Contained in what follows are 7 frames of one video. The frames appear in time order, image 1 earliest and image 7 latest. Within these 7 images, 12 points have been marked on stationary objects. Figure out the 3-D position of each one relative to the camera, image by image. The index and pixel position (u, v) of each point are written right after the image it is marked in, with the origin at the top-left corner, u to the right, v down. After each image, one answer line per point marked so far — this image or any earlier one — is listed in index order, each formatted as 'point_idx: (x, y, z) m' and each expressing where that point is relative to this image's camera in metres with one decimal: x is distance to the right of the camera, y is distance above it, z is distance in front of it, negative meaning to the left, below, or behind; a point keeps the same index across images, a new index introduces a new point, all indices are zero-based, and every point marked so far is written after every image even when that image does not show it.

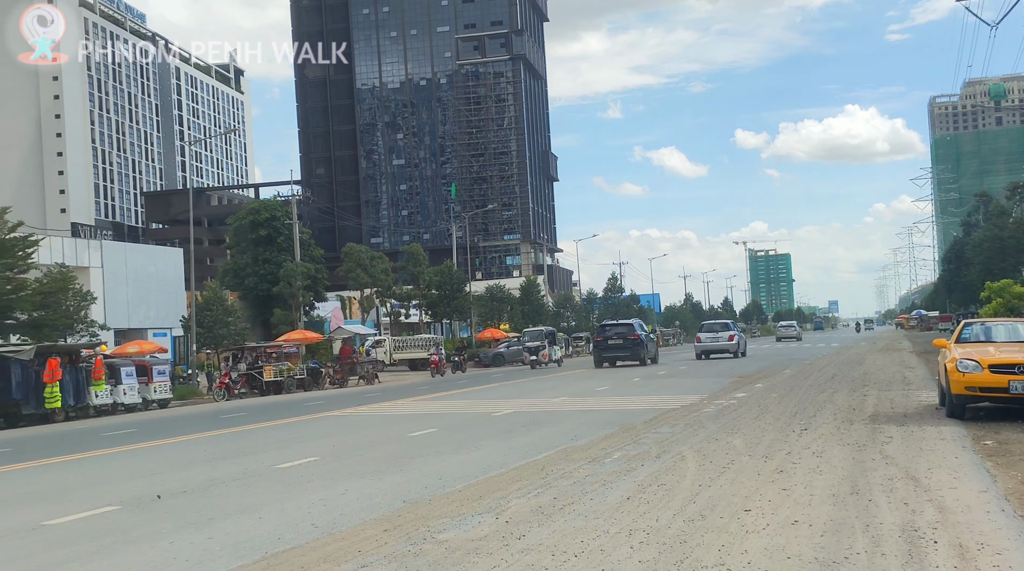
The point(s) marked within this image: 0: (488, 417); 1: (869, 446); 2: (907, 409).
0: (-0.5, -2.4, +20.1) m
1: (+4.1, -1.8, +12.5) m
2: (+6.2, -2.0, +17.1) m
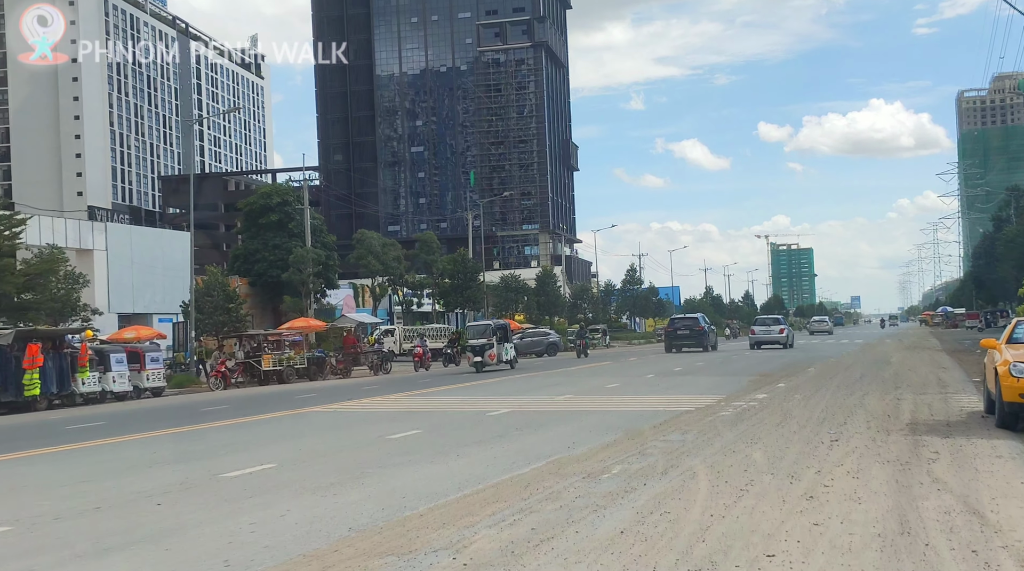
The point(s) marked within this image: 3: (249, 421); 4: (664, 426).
0: (-0.5, -2.2, +18.3) m
1: (+3.9, -1.7, +10.6) m
2: (+6.1, -1.9, +15.2) m
3: (-4.7, -2.4, +19.3) m
4: (+2.2, -2.0, +15.5) m
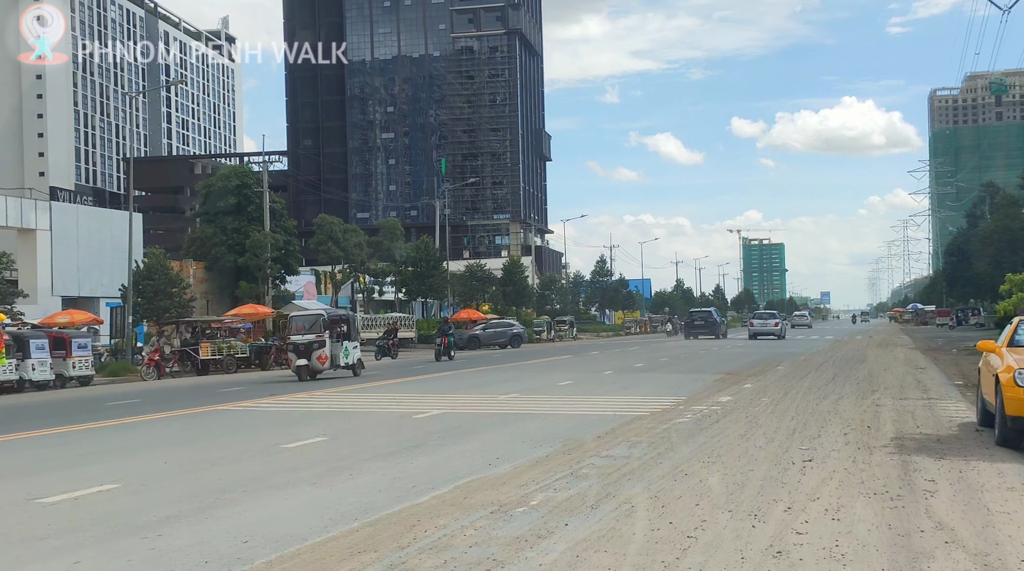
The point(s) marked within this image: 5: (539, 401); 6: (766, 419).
0: (-1.5, -1.9, +16.1) m
1: (+3.1, -1.7, +8.5) m
2: (+5.2, -1.8, +13.1) m
3: (-5.7, -2.1, +17.0) m
4: (+1.2, -1.8, +13.4) m
5: (+0.5, -2.0, +19.3) m
6: (+3.5, -1.9, +15.1) m
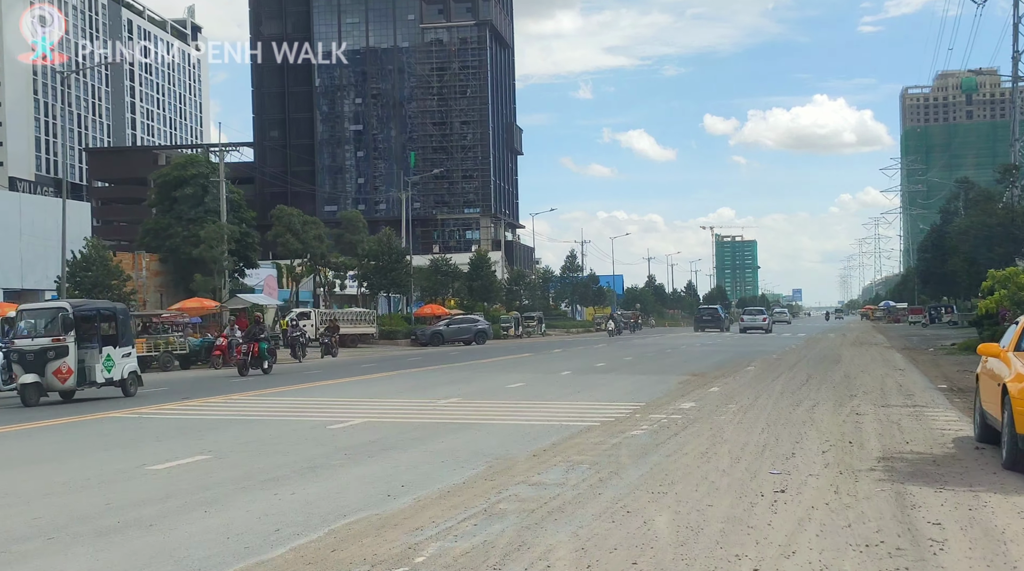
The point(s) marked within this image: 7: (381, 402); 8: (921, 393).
0: (-2.4, -1.8, +14.0) m
1: (+2.4, -1.6, +6.5) m
2: (+4.4, -1.7, +11.2) m
3: (-6.7, -1.9, +14.8) m
4: (+0.4, -1.7, +11.3) m
5: (-0.5, -1.9, +17.2) m
6: (+2.6, -1.8, +13.1) m
7: (-2.1, -1.9, +18.0) m
8: (+7.1, -1.9, +18.8) m
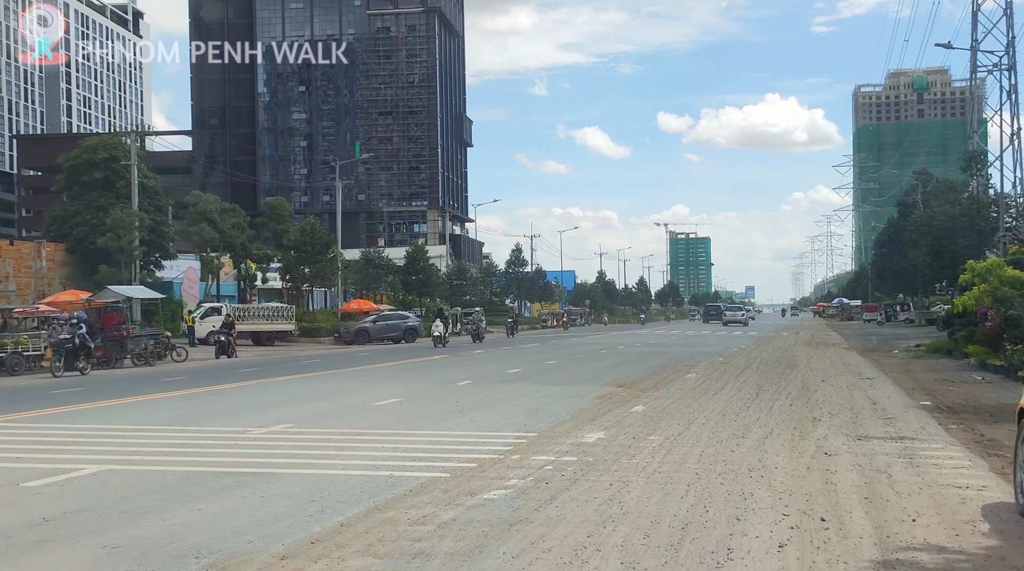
0: (-4.1, -1.7, +9.2) m
1: (+1.0, -1.5, +1.9) m
2: (+2.8, -1.6, +6.7) m
3: (-8.4, -1.7, +9.8) m
4: (-1.2, -1.6, +6.7) m
5: (-2.3, -1.7, +12.5) m
6: (+1.0, -1.6, +8.5) m
7: (-4.0, -1.7, +13.2) m
8: (+5.2, -1.7, +14.4) m
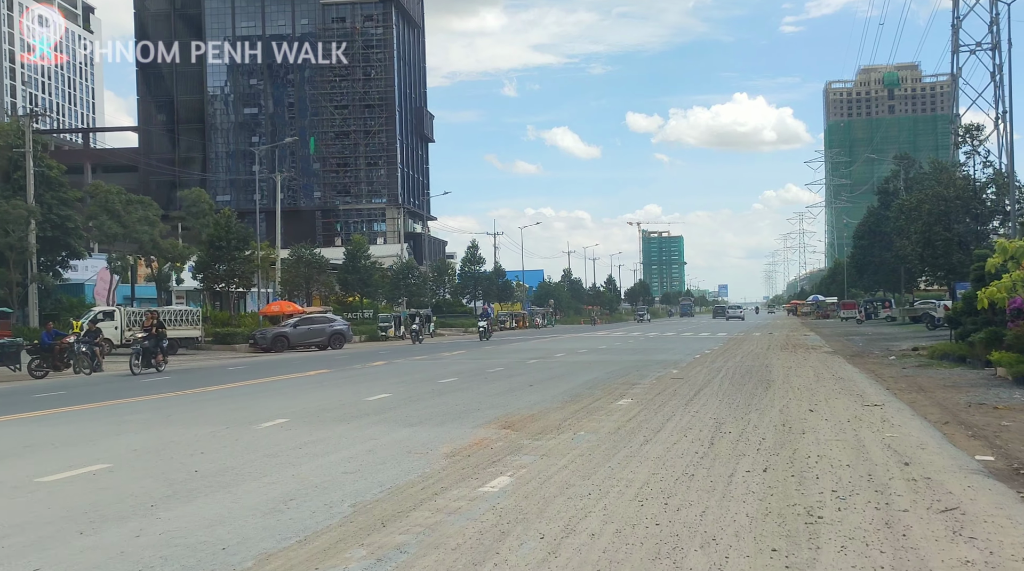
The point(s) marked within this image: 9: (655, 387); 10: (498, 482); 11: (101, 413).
0: (-5.9, -1.6, +2.2) m
1: (-0.6, -1.3, -5.0) m
2: (+1.0, -1.4, -0.1) m
3: (-10.2, -1.7, +2.7) m
4: (-2.9, -1.5, -0.3) m
5: (-4.2, -1.6, +5.6) m
6: (-0.8, -1.5, +1.6) m
7: (-5.9, -1.6, +6.2) m
8: (+3.3, -1.6, +7.6) m
9: (+2.6, -1.8, +19.6) m
10: (-0.1, -1.6, +9.0) m
11: (-5.8, -1.8, +15.5) m
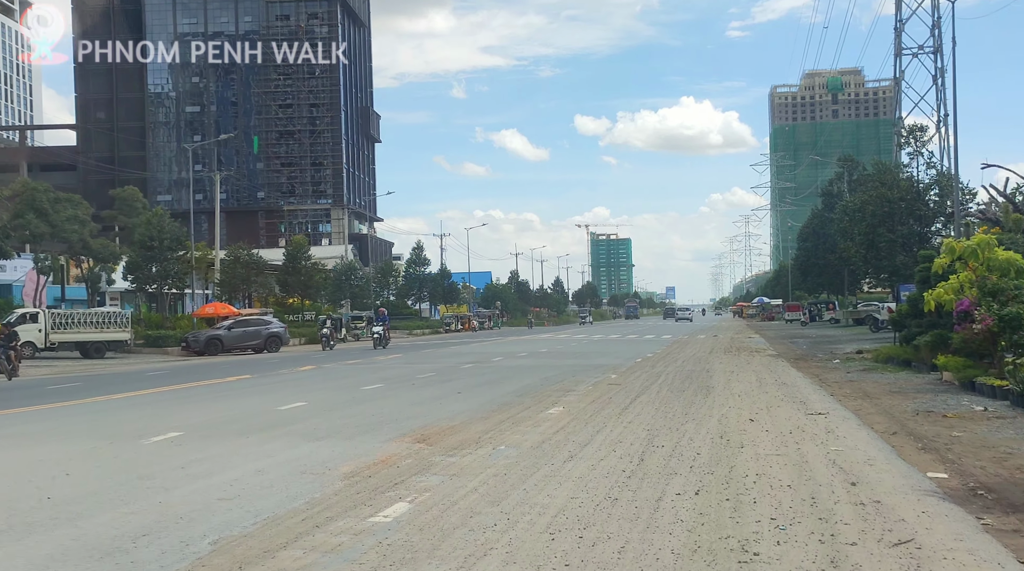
0: (-6.3, -1.5, +0.8) m
1: (-0.7, -1.3, -6.1) m
2: (+0.7, -1.4, -1.2) m
3: (-10.6, -1.6, +1.1) m
4: (-3.2, -1.4, -1.5) m
5: (-4.8, -1.6, +4.3) m
6: (-1.2, -1.5, +0.5) m
7: (-6.5, -1.6, +4.8) m
8: (+2.6, -1.6, +6.7) m
9: (+1.4, -1.8, +18.6) m
10: (-0.9, -1.6, +7.9) m
11: (-6.8, -1.8, +14.1) m
